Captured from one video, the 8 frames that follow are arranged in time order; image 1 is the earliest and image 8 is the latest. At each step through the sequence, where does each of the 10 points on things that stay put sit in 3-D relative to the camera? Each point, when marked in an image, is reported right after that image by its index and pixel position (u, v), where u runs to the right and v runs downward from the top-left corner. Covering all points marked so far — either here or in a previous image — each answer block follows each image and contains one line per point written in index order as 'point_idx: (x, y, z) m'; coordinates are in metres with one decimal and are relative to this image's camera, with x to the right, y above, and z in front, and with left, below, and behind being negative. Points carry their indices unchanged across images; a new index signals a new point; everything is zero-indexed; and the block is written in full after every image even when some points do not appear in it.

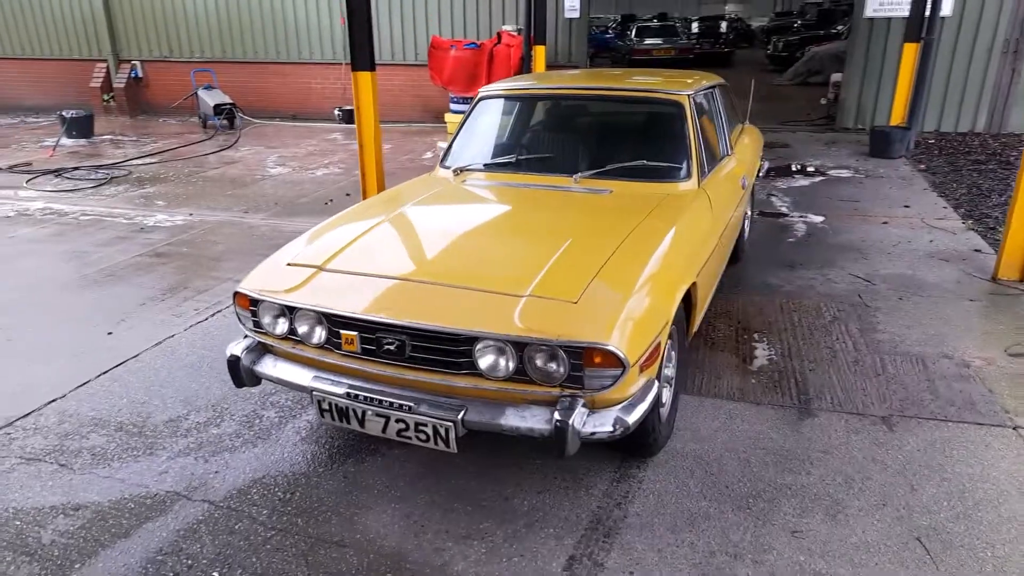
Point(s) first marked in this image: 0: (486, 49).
0: (-0.4, +3.6, +11.0) m
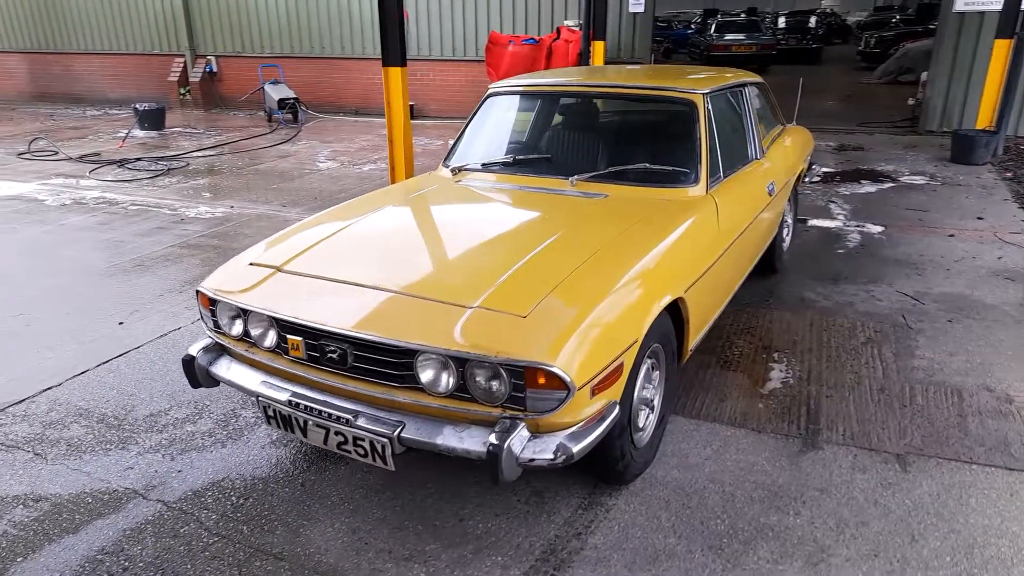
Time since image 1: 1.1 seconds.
0: (+0.5, +3.6, +10.9) m
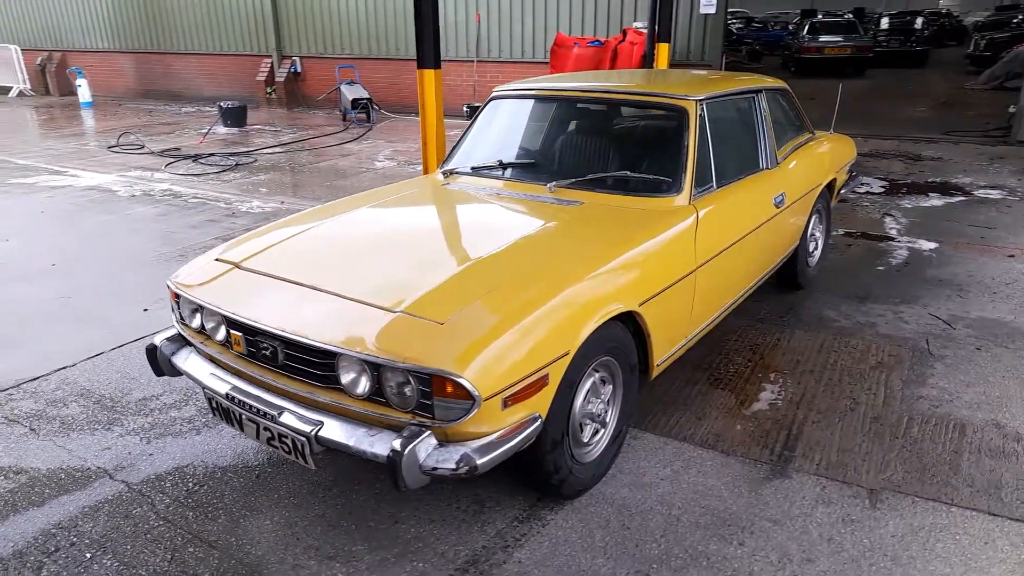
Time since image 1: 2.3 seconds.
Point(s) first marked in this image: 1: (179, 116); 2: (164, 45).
0: (+1.4, +3.5, +10.7) m
1: (-6.2, +3.2, +14.0) m
2: (-7.9, +5.5, +16.9) m
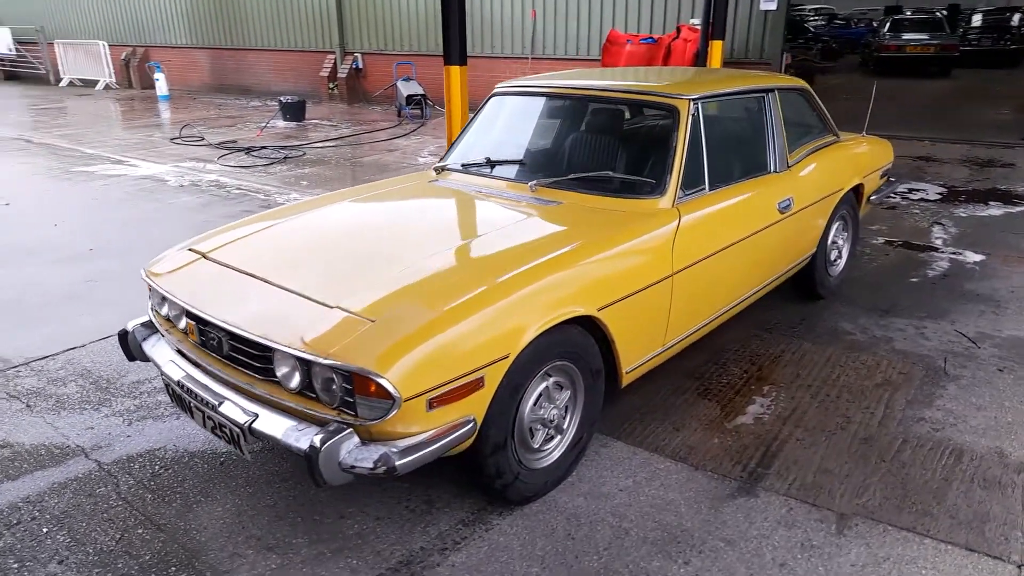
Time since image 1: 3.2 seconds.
0: (+2.1, +3.5, +10.5) m
1: (-5.2, +3.5, +14.5) m
2: (-6.5, +5.8, +17.5) m
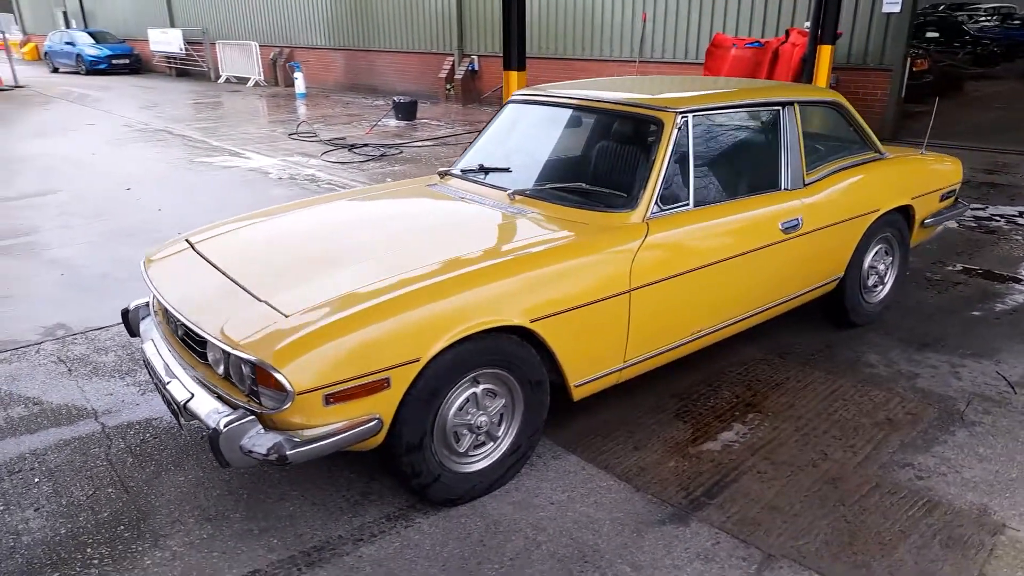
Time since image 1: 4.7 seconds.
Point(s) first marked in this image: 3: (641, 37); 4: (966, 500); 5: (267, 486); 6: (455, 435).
0: (+3.5, +3.2, +10.0) m
1: (-3.0, +3.7, +15.3) m
2: (-3.5, +6.1, +18.4) m
3: (+2.2, +4.2, +12.5) m
4: (+1.7, -0.8, +2.8) m
5: (-1.0, -0.8, +2.9) m
6: (-0.2, -0.5, +2.7) m
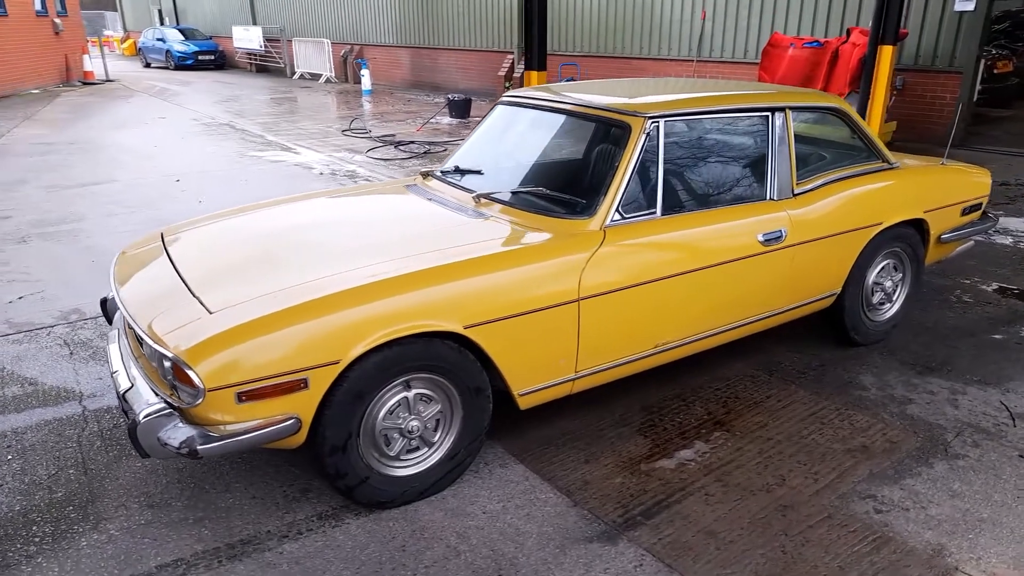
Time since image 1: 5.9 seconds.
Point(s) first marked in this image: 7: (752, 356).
0: (+4.1, +3.1, +9.6) m
1: (-1.8, +3.8, +15.5) m
2: (-2.0, +6.2, +18.7) m
3: (+3.1, +4.1, +12.2) m
4: (+1.4, -0.9, +2.6) m
5: (-1.2, -0.8, +3.0) m
6: (-0.5, -0.5, +2.7) m
7: (+1.3, -0.4, +3.9) m
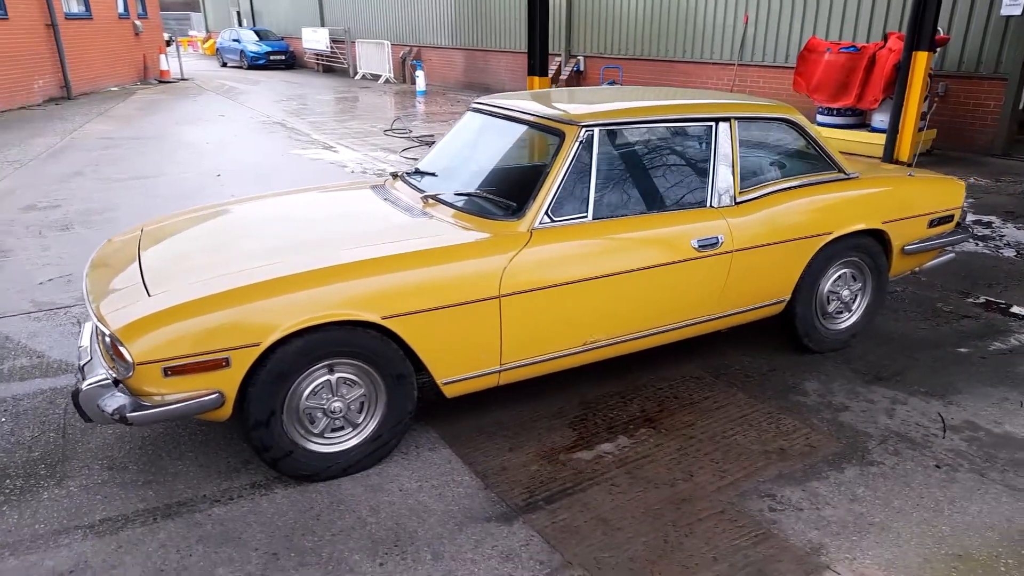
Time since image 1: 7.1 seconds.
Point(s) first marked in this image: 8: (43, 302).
0: (+4.5, +3.0, +9.4) m
1: (-0.9, +3.8, +15.8) m
2: (-0.6, +6.2, +19.0) m
3: (+3.7, +4.0, +12.1) m
4: (+1.0, -0.9, +2.7) m
5: (-1.5, -0.7, +3.3) m
6: (-0.8, -0.5, +2.9) m
7: (+1.0, -0.4, +4.0) m
8: (-3.1, -0.1, +5.0) m
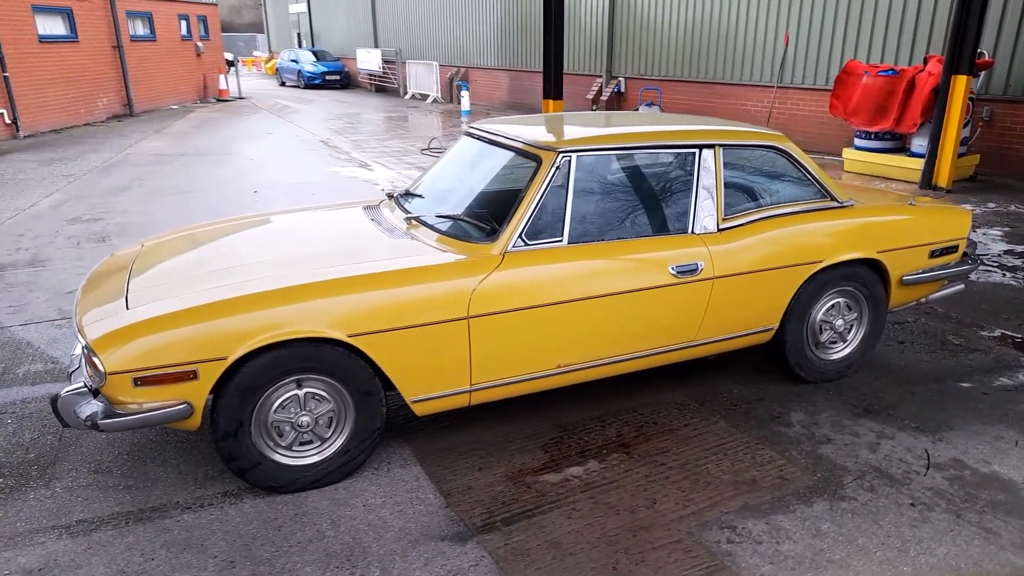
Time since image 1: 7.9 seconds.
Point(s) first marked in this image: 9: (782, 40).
0: (+4.8, +2.6, +9.2) m
1: (0.0, +3.4, +16.0) m
2: (+0.5, +5.8, +19.2) m
3: (+4.3, +3.6, +12.0) m
4: (+0.9, -1.0, +2.6) m
5: (-1.6, -0.8, +3.4) m
6: (-0.9, -0.6, +3.0) m
7: (+1.0, -0.5, +4.0) m
8: (-3.1, -0.2, +5.3) m
9: (+4.3, +3.9, +11.9) m
